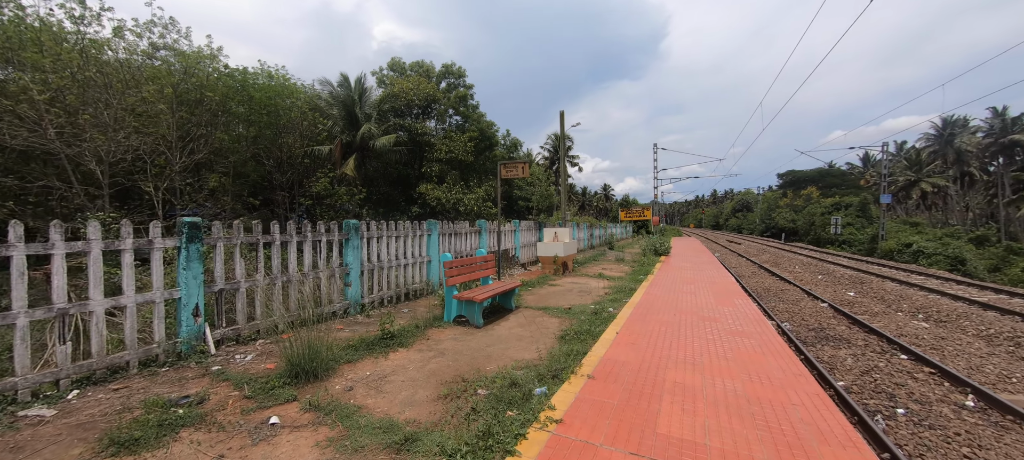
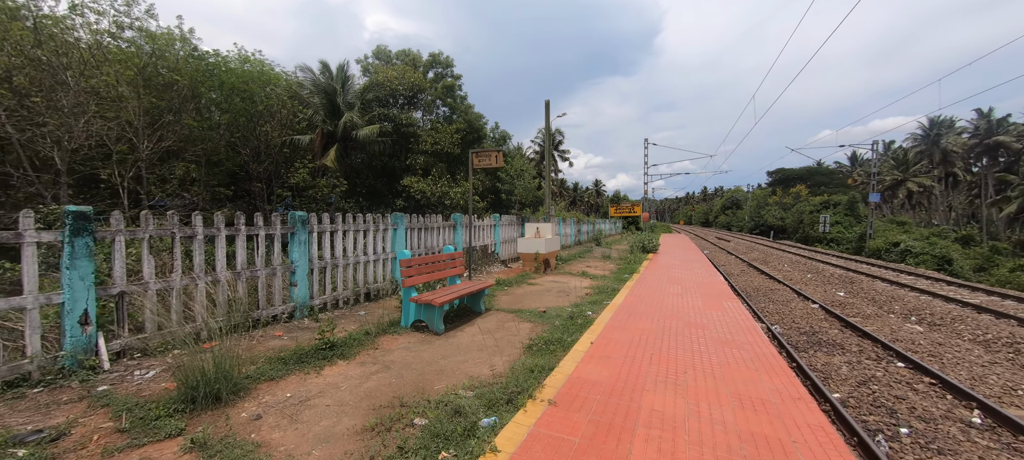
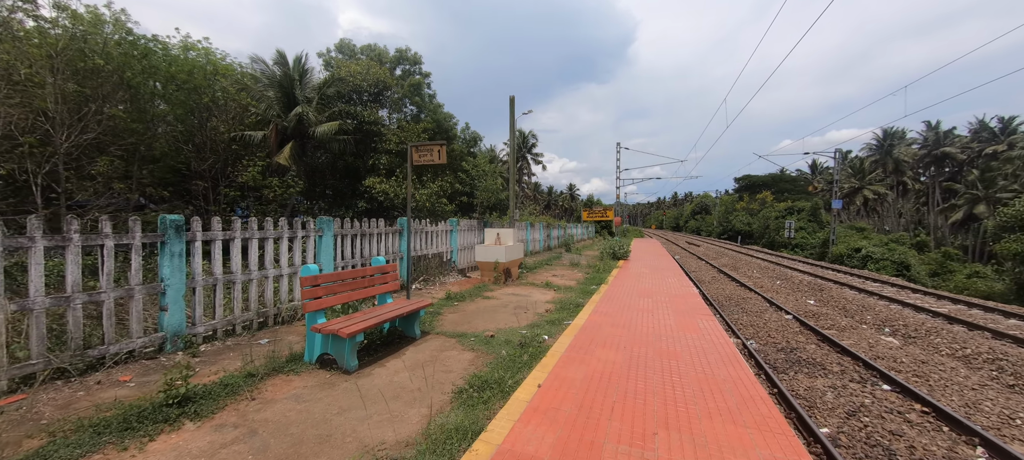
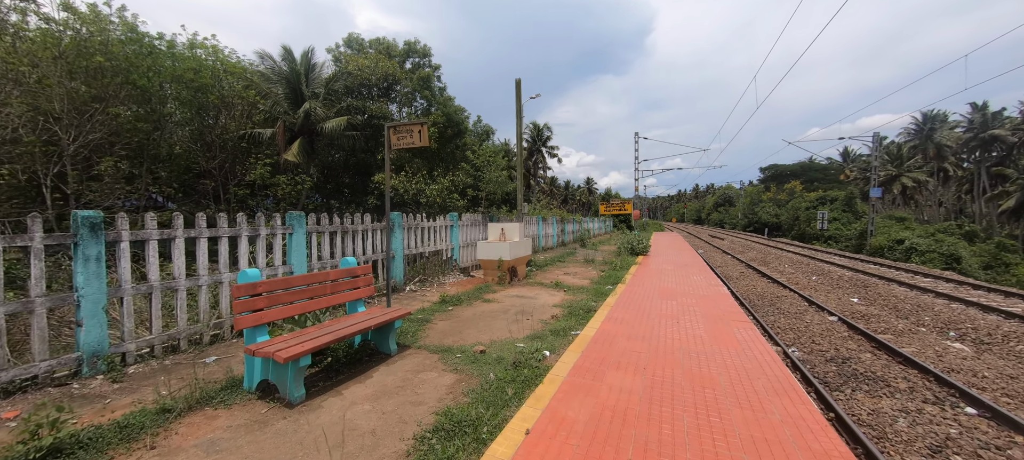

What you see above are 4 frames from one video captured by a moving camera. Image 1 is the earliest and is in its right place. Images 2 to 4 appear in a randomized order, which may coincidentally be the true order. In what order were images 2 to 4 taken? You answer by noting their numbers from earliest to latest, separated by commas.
2, 3, 4
